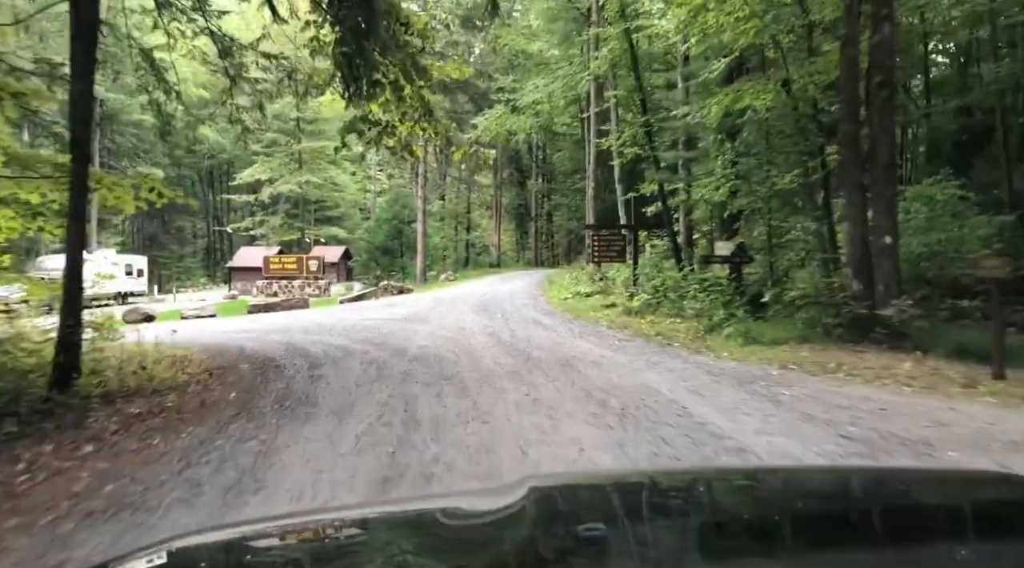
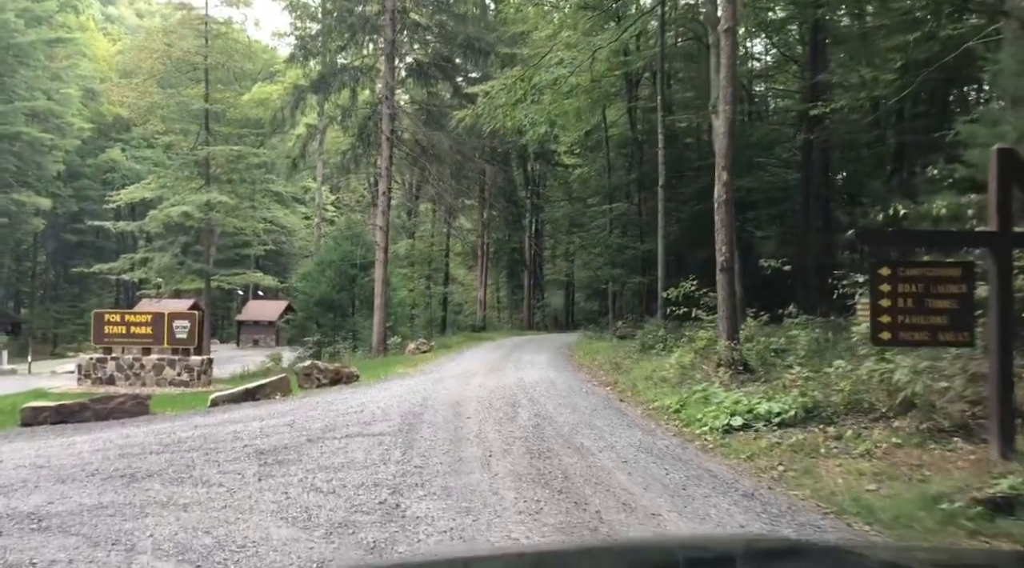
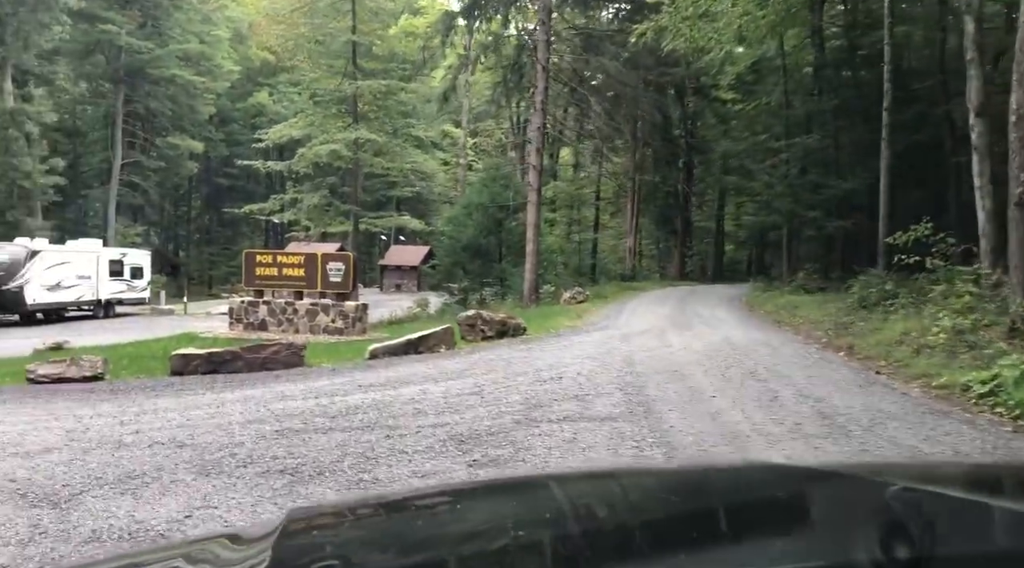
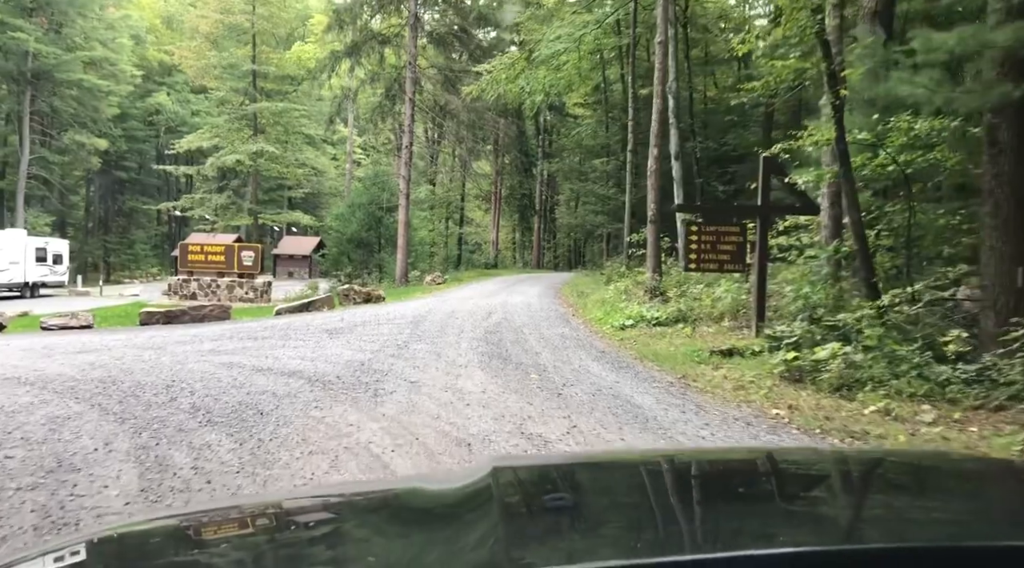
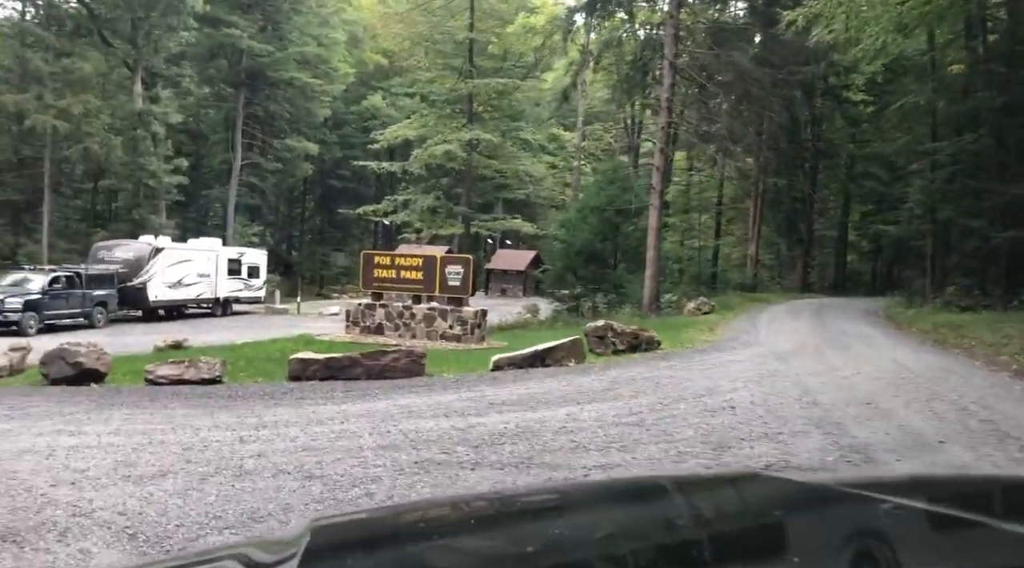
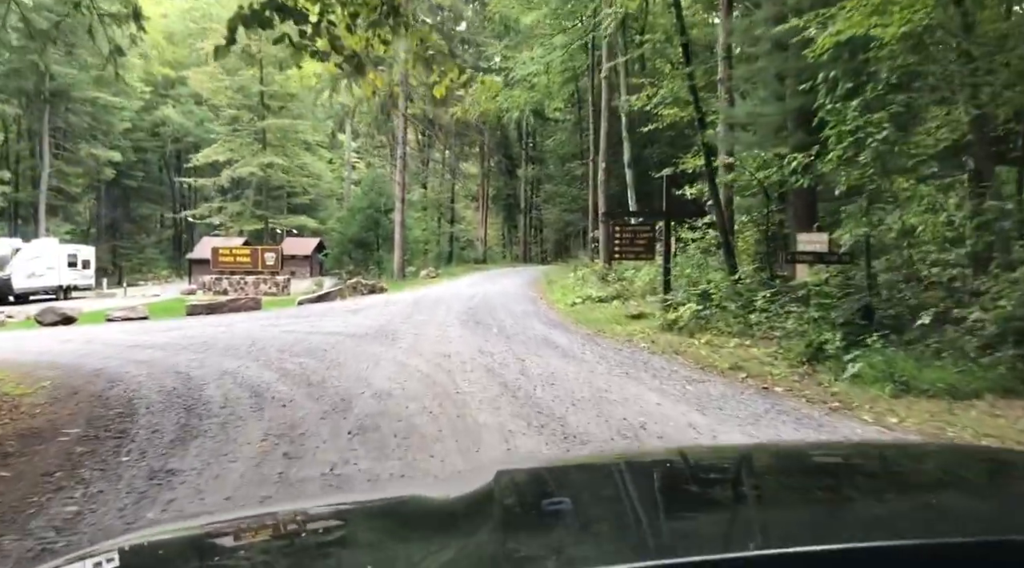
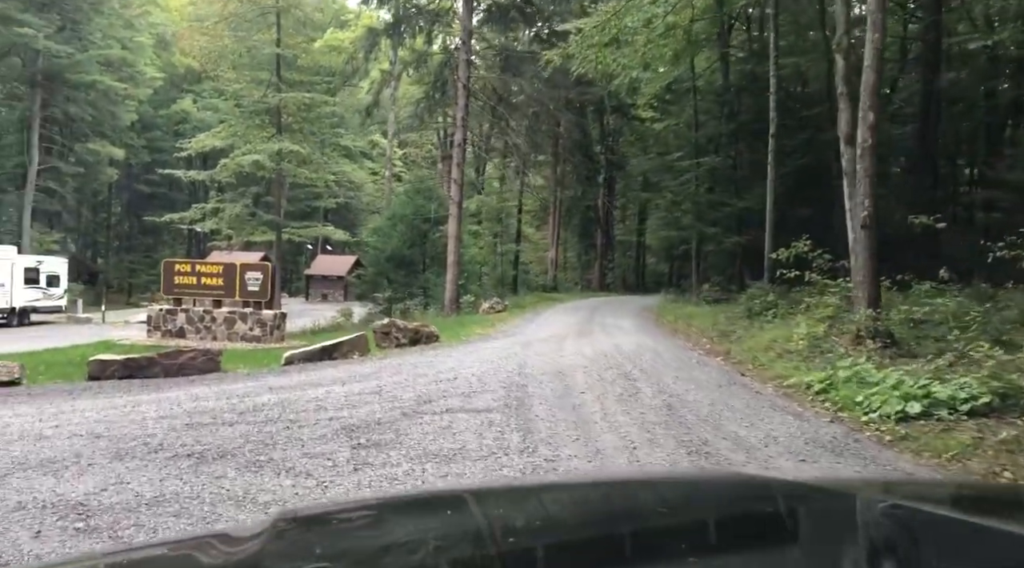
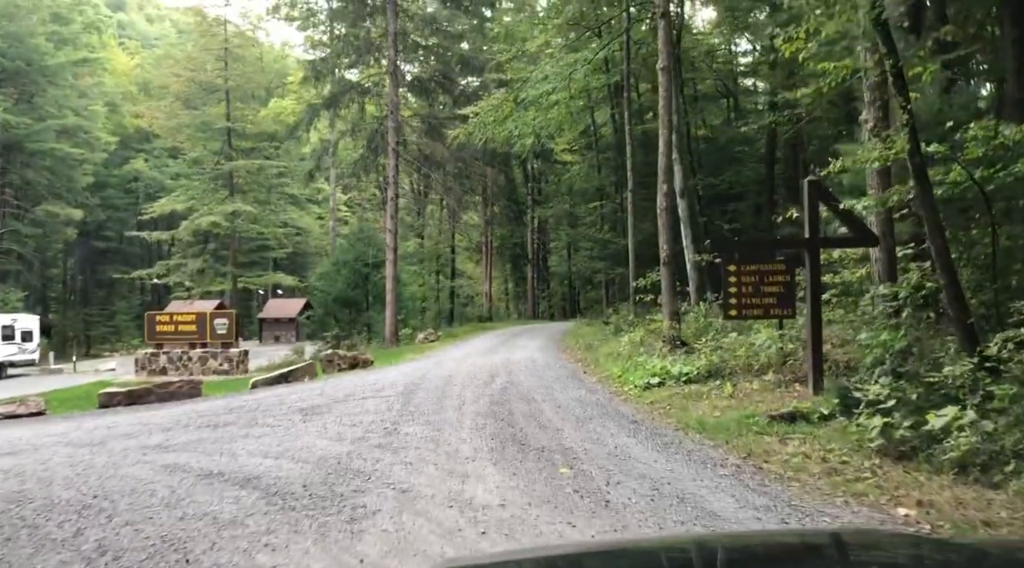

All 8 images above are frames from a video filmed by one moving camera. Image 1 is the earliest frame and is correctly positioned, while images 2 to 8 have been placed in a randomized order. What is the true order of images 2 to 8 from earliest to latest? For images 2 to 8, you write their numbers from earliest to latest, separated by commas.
6, 4, 8, 2, 7, 3, 5
